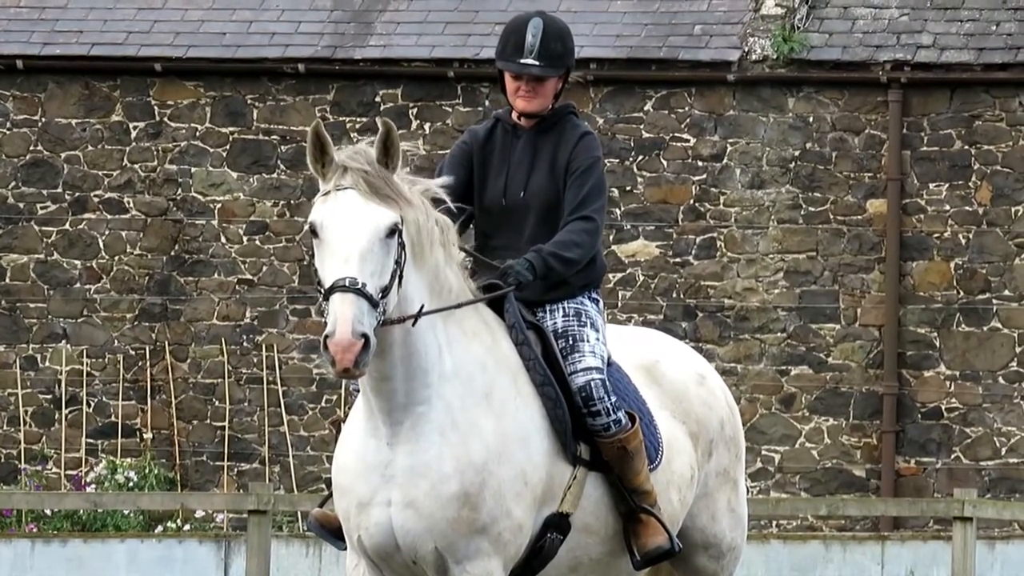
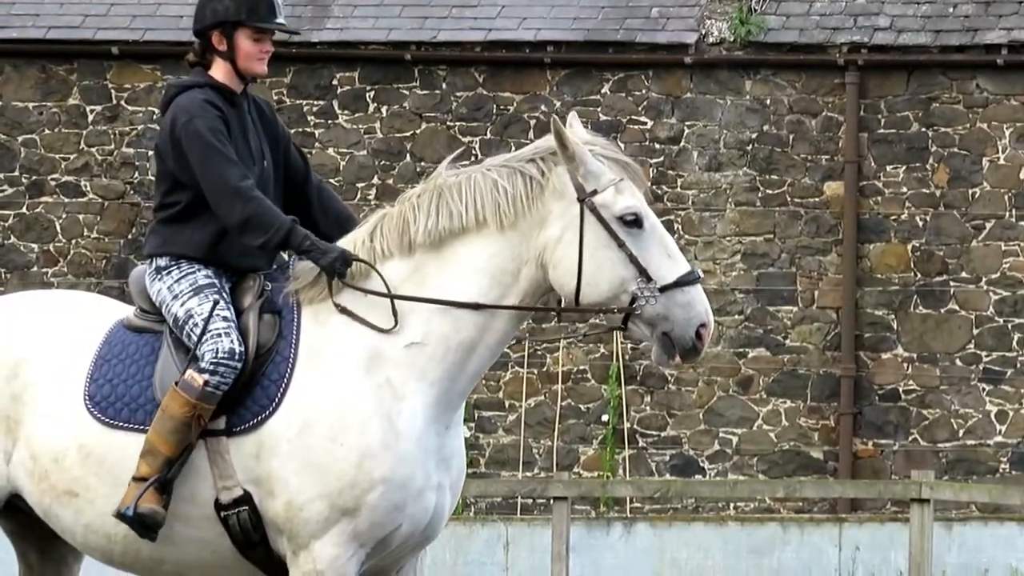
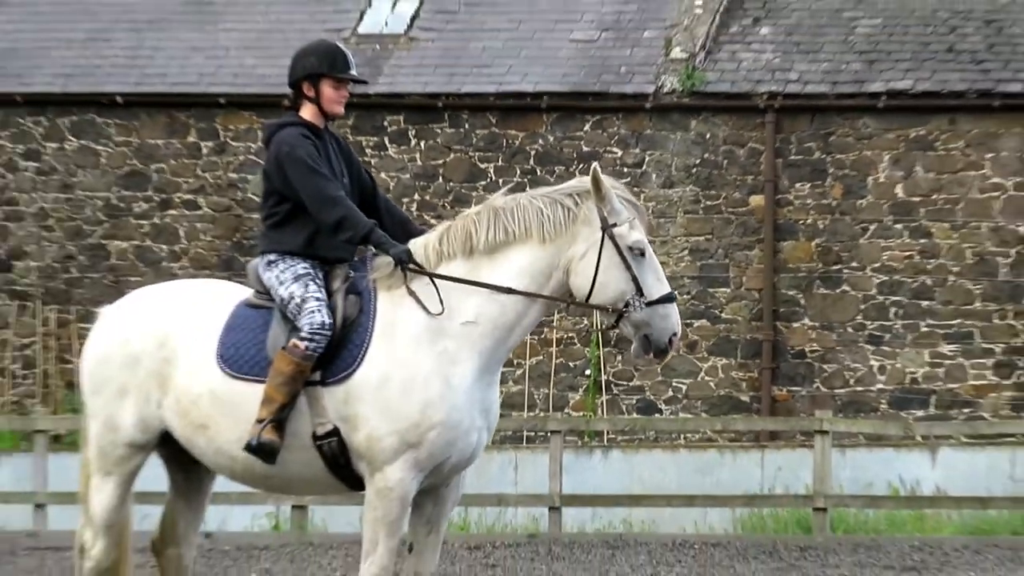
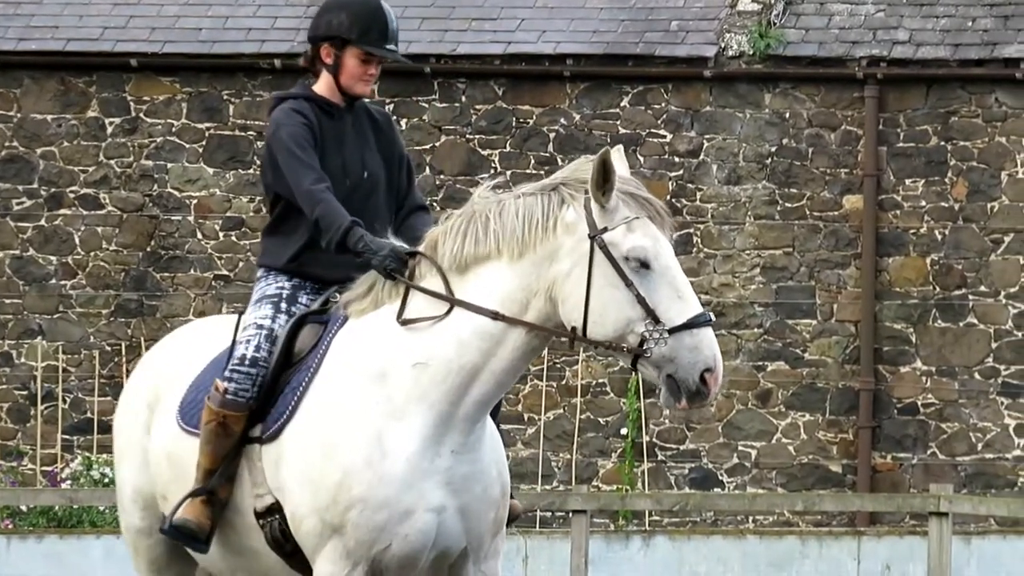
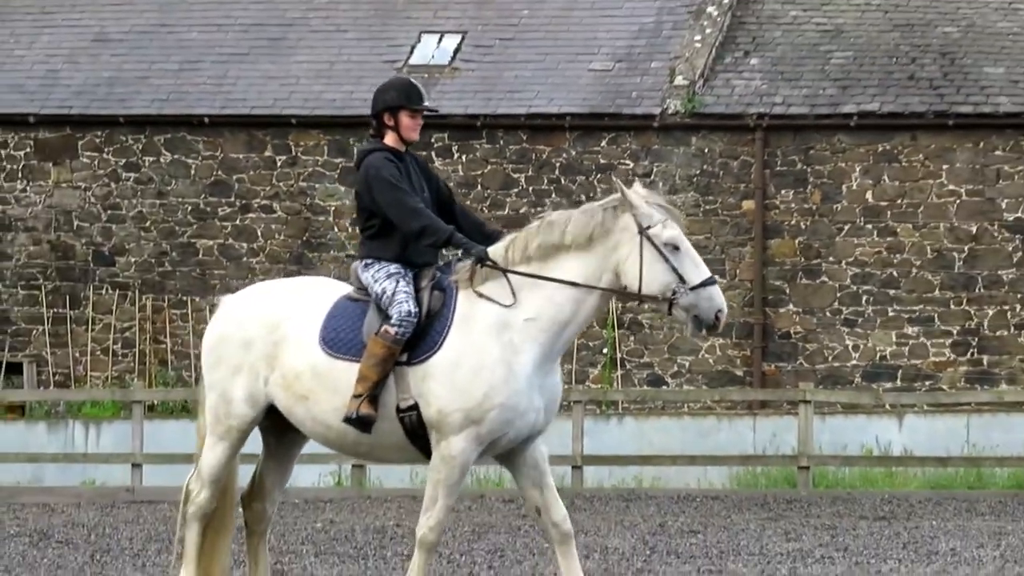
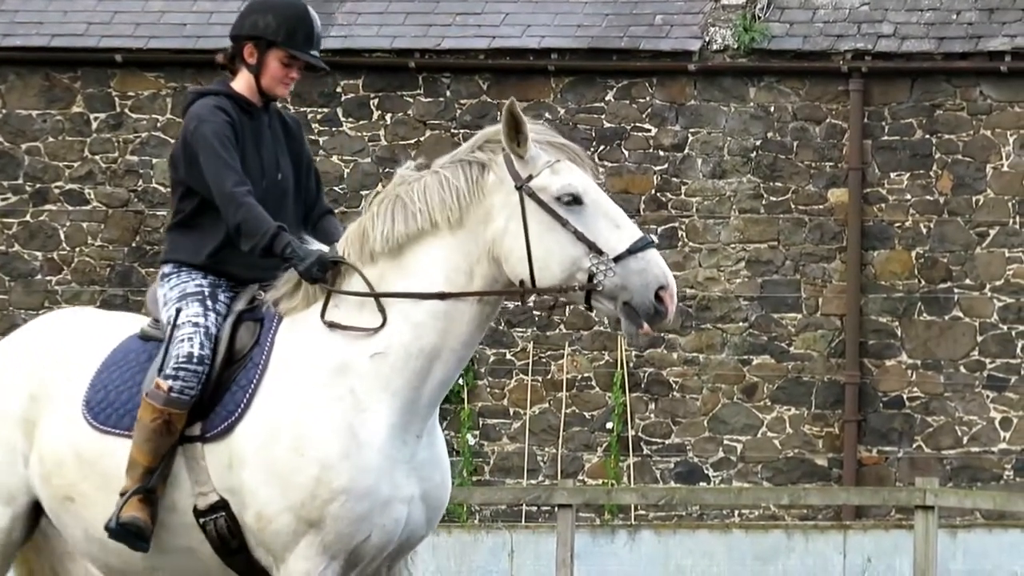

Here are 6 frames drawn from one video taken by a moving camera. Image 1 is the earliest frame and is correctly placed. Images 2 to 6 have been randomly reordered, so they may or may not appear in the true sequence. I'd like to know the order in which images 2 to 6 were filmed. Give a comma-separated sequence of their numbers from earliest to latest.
4, 6, 2, 3, 5
